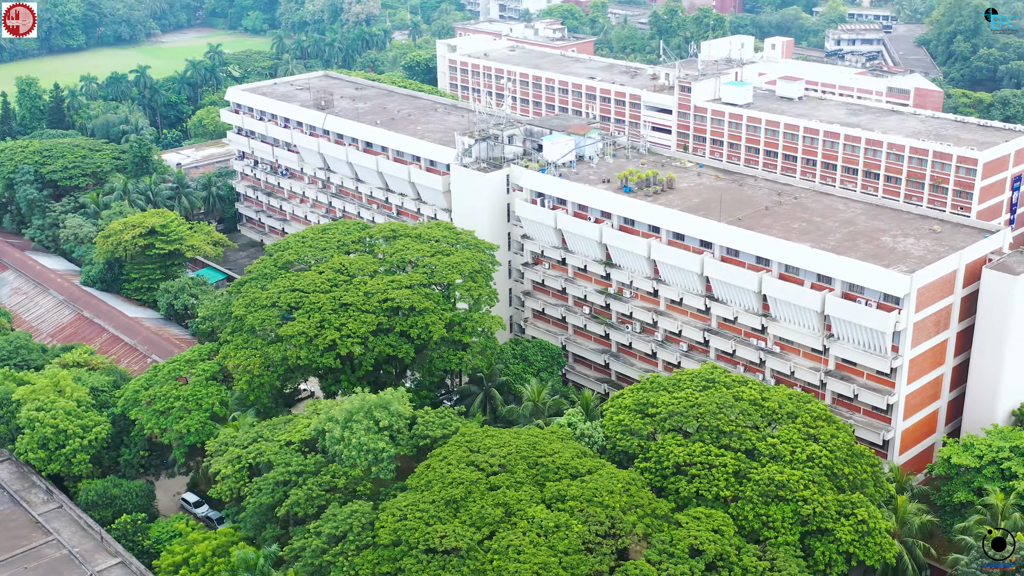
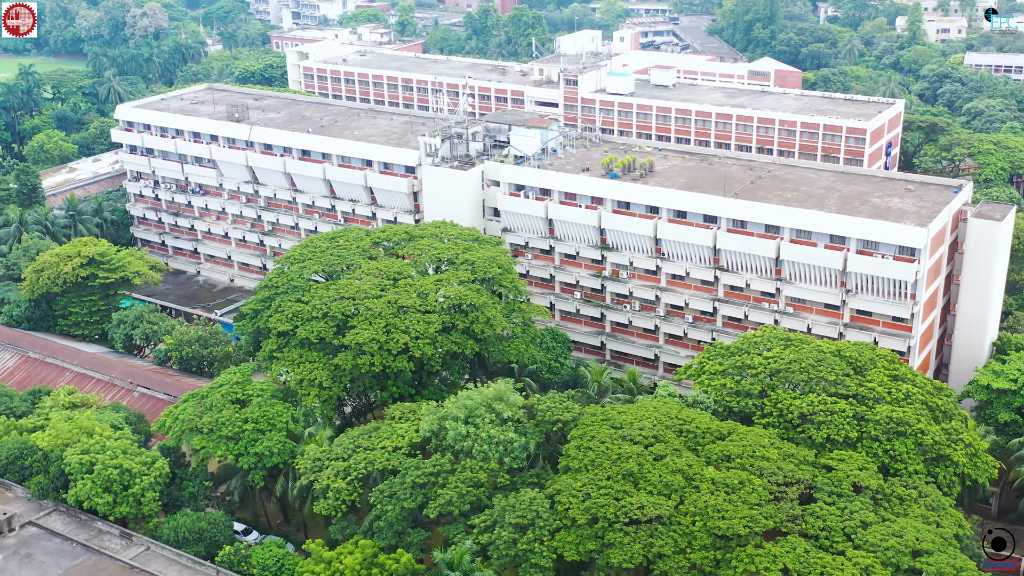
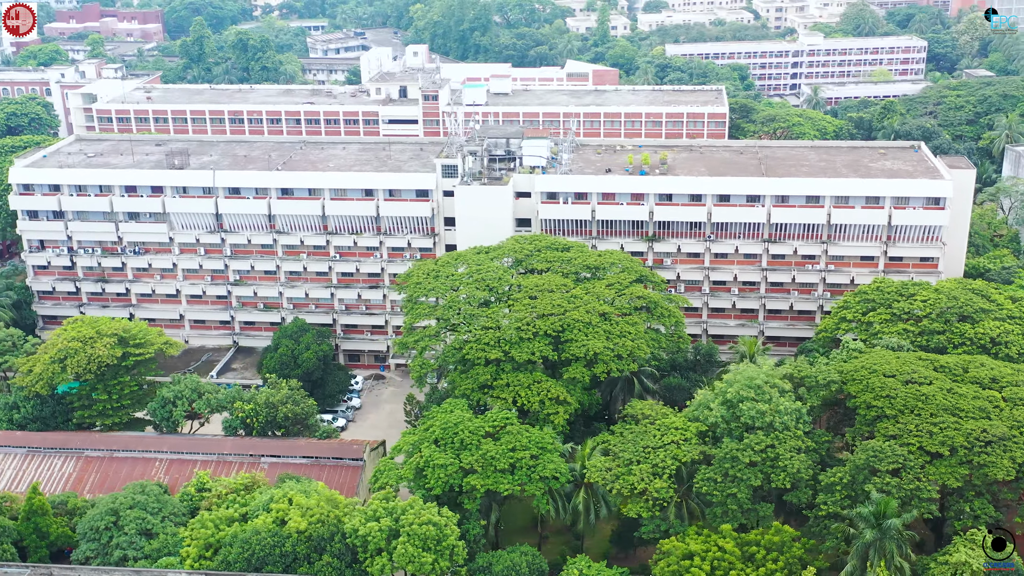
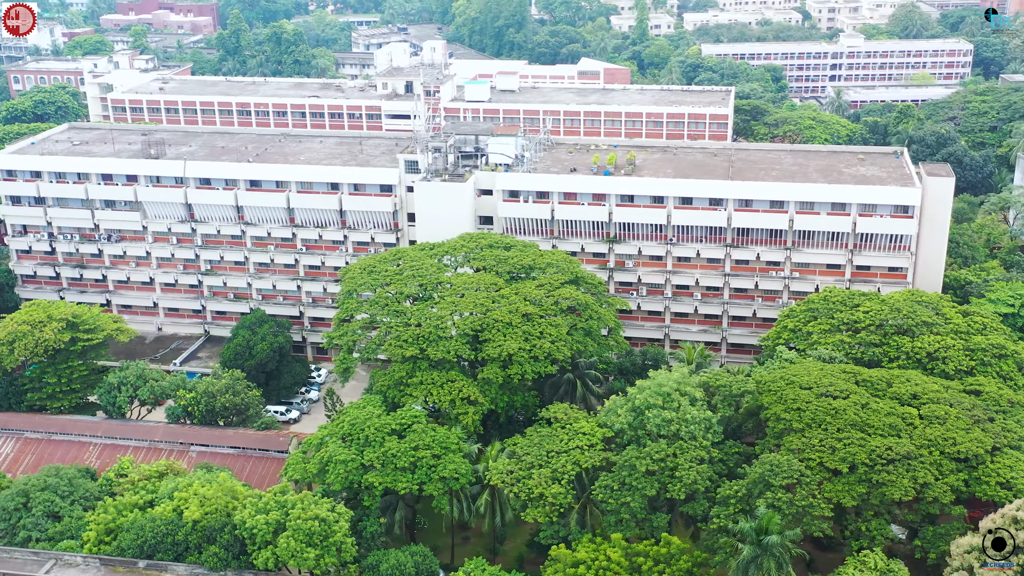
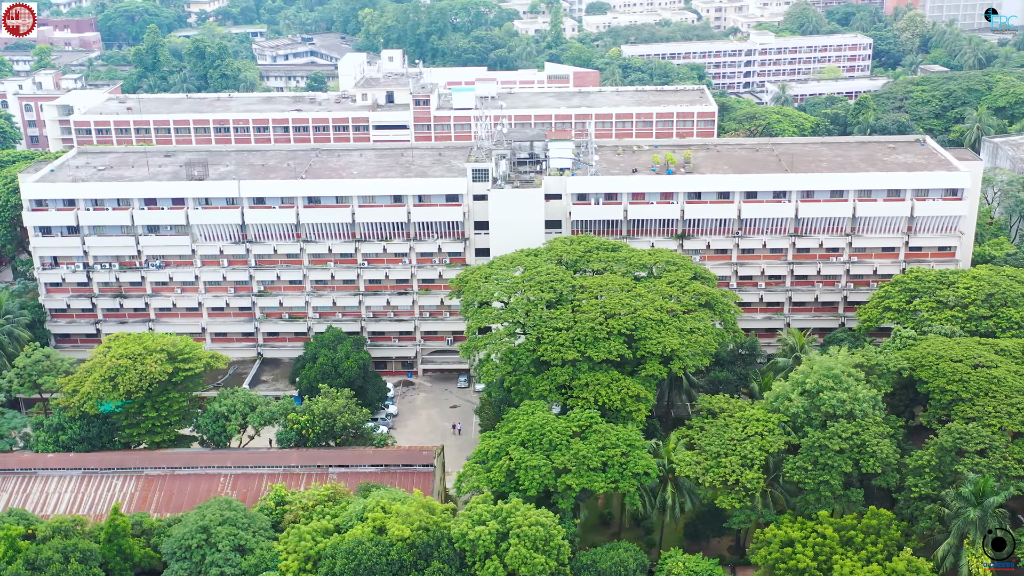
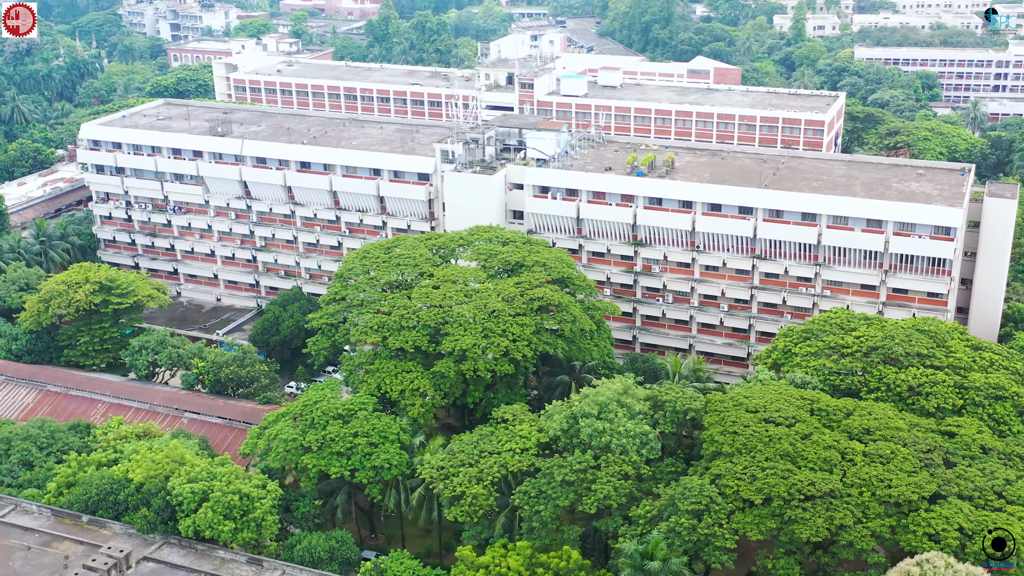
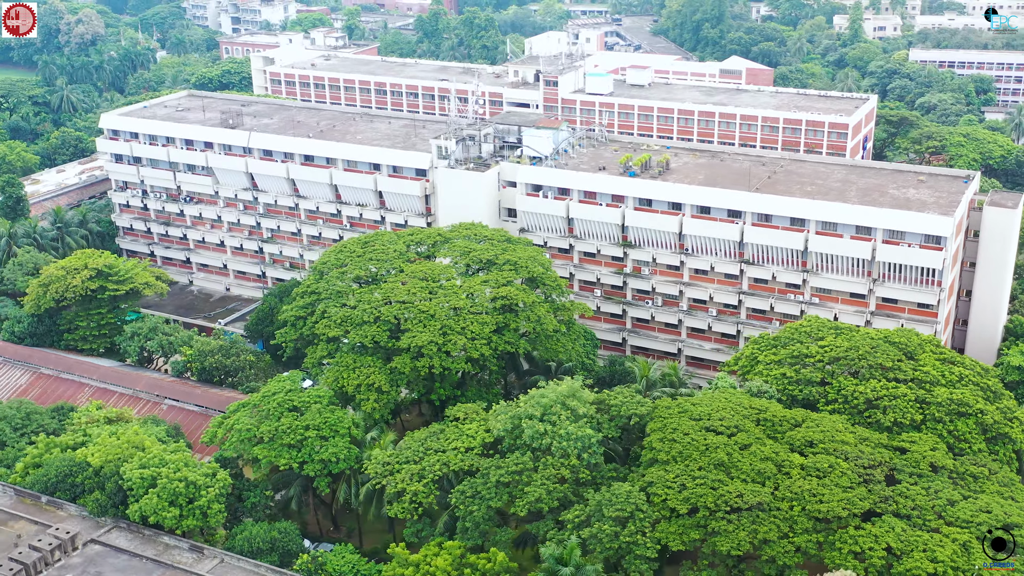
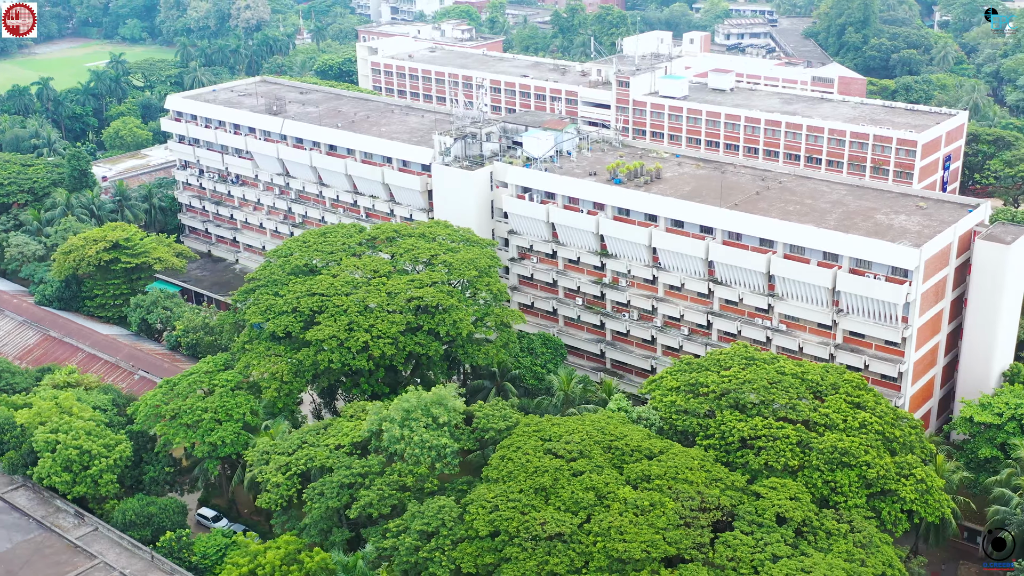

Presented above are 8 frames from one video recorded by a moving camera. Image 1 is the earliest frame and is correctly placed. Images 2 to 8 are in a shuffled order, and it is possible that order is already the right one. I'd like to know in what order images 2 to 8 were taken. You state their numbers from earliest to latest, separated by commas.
8, 2, 7, 6, 4, 3, 5
